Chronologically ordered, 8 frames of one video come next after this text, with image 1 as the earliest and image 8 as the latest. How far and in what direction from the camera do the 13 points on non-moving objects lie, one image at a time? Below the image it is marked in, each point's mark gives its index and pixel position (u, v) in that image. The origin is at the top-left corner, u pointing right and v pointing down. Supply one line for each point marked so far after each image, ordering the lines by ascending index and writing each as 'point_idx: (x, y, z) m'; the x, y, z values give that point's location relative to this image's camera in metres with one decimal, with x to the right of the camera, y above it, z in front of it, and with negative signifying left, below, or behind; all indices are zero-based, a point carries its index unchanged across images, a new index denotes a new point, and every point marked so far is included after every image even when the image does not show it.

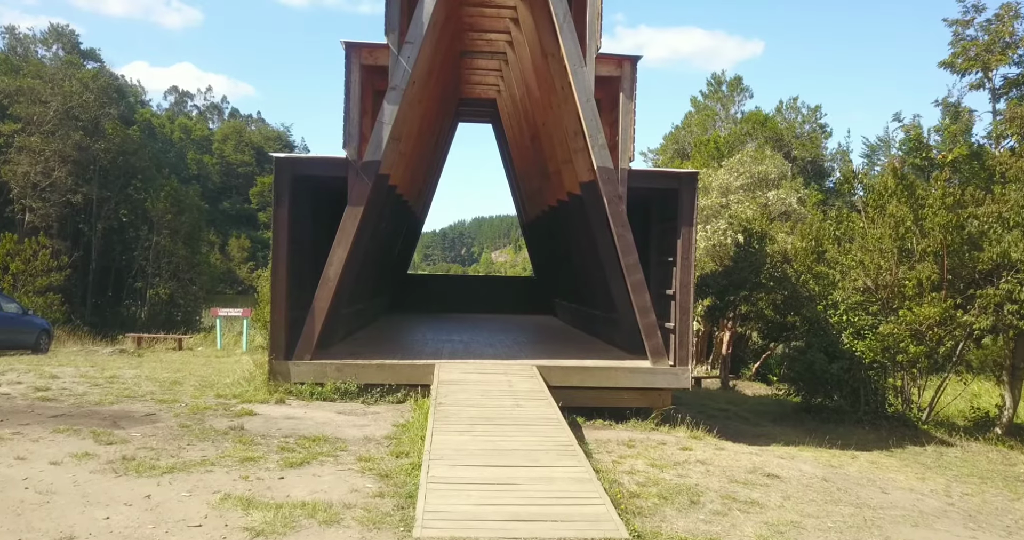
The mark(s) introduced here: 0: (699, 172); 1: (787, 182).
0: (+1.8, +1.0, +7.5) m
1: (+6.0, +1.9, +16.5) m
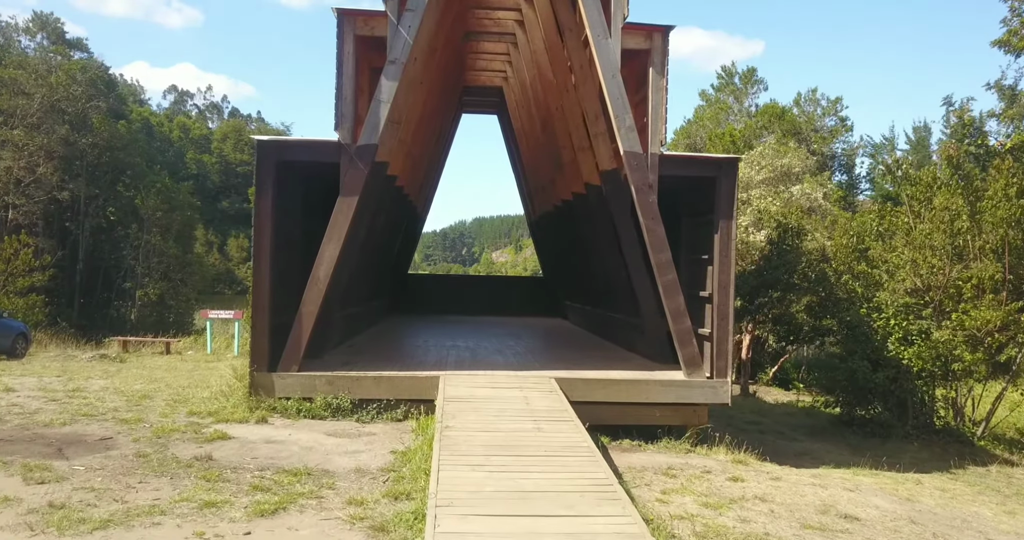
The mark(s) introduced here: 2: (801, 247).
0: (+2.0, +1.0, +6.6) m
1: (+6.1, +1.9, +15.6) m
2: (+4.0, +0.3, +10.5) m
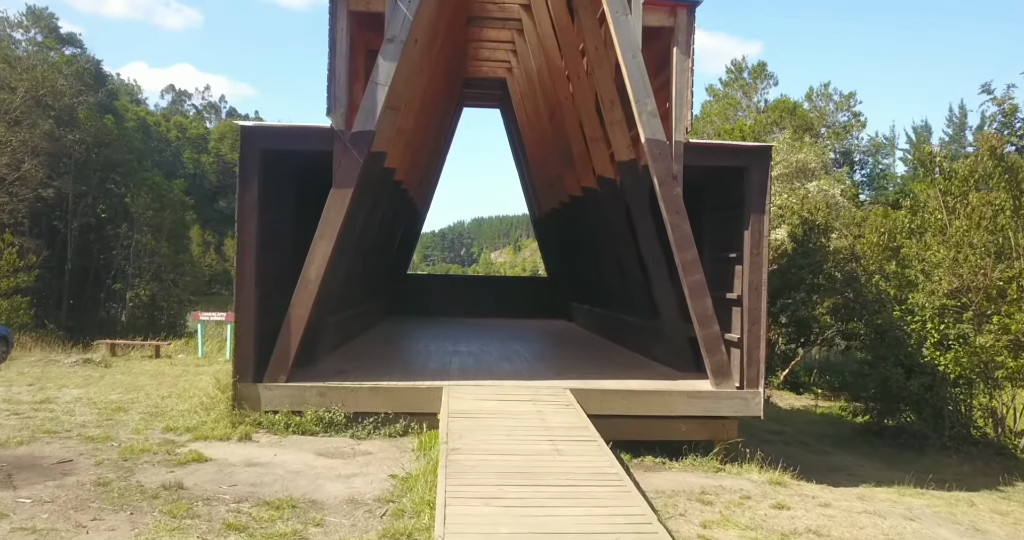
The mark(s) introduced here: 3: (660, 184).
0: (+2.1, +1.0, +6.0) m
1: (+6.2, +1.9, +15.0) m
2: (+4.0, +0.3, +9.9) m
3: (+1.1, +0.7, +5.9) m
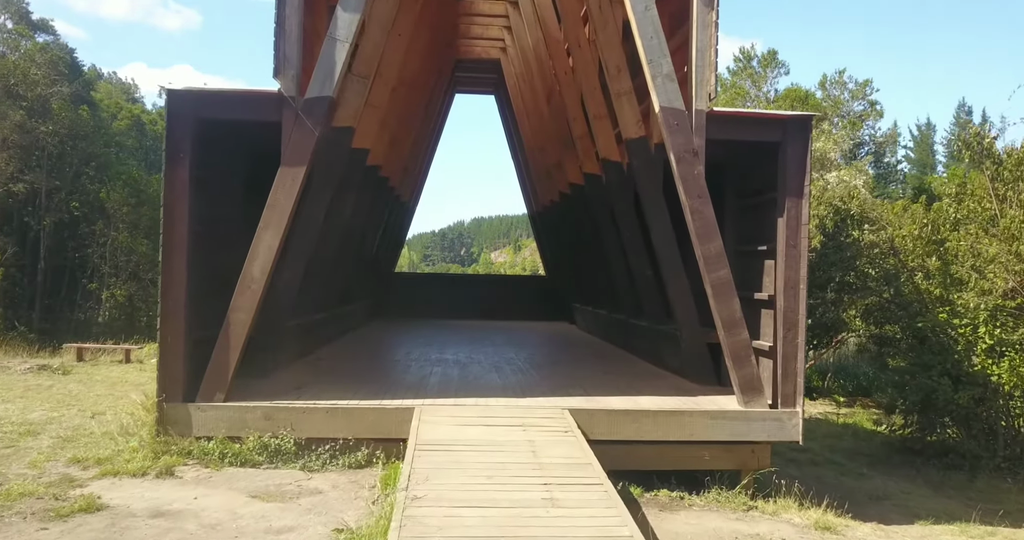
0: (+2.0, +1.0, +5.0) m
1: (+6.1, +1.9, +14.0) m
2: (+4.0, +0.4, +8.9) m
3: (+1.0, +0.7, +4.9) m
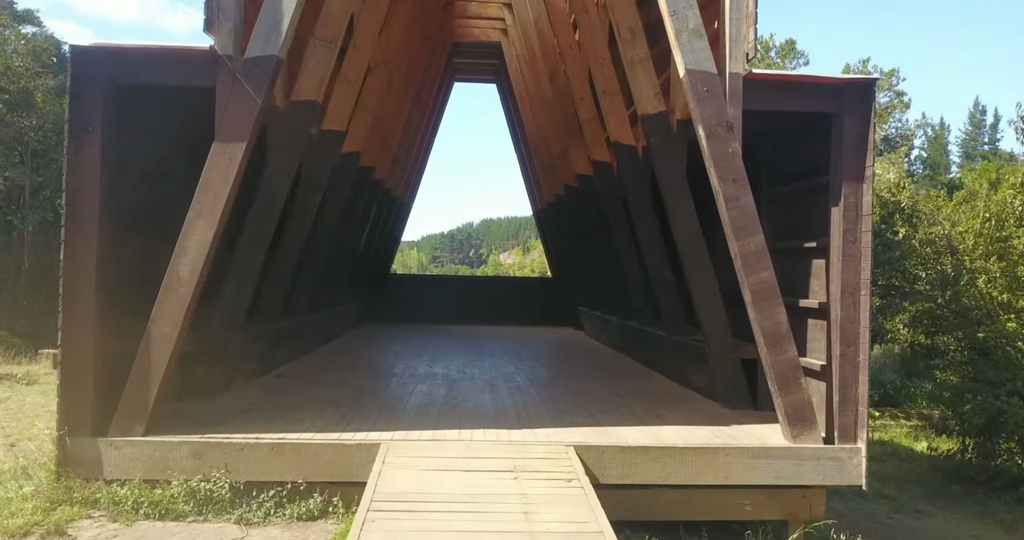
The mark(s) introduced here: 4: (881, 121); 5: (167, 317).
0: (+1.9, +1.0, +4.1) m
1: (+6.1, +1.9, +13.0) m
2: (+4.0, +0.3, +7.9) m
3: (+1.0, +0.7, +3.9) m
4: (+9.2, +3.7, +19.3) m
5: (-1.7, -0.2, +3.7) m
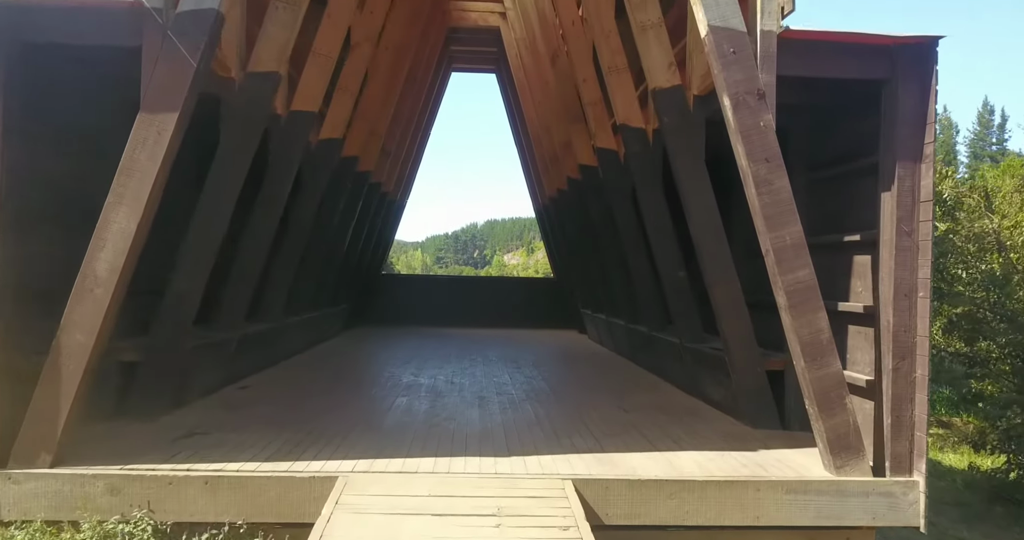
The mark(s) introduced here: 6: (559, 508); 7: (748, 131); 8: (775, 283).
0: (+1.9, +1.0, +3.4) m
1: (+6.1, +1.9, +12.3) m
2: (+3.9, +0.3, +7.3) m
3: (+0.9, +0.7, +3.3) m
4: (+9.3, +3.7, +18.6) m
5: (-1.7, -0.2, +3.1) m
6: (+0.2, -0.9, +2.8) m
7: (+1.0, +0.6, +3.3) m
8: (+1.1, -0.1, +3.3) m
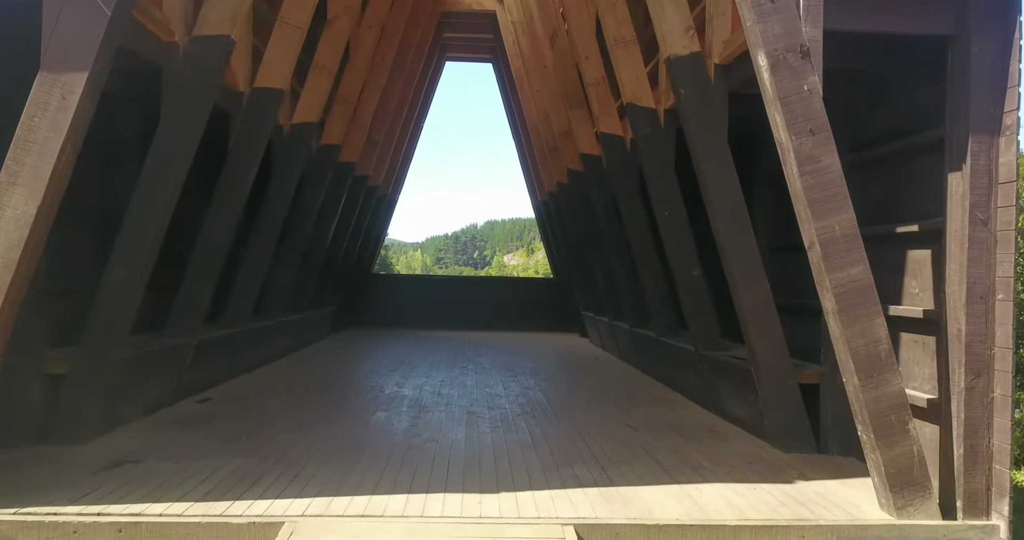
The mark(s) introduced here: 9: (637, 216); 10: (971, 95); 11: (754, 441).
0: (+1.8, +1.0, +2.8) m
1: (+6.1, +1.9, +11.7) m
2: (+3.9, +0.3, +6.7) m
3: (+0.9, +0.7, +2.7) m
4: (+9.2, +3.7, +18.0) m
5: (-1.8, -0.2, +2.5) m
6: (+0.1, -0.9, +2.2) m
7: (+1.0, +0.6, +2.7) m
8: (+1.1, 0.0, +2.7) m
9: (+0.9, +0.4, +5.5) m
10: (+1.6, +0.6, +2.7) m
11: (+1.2, -0.9, +3.9) m
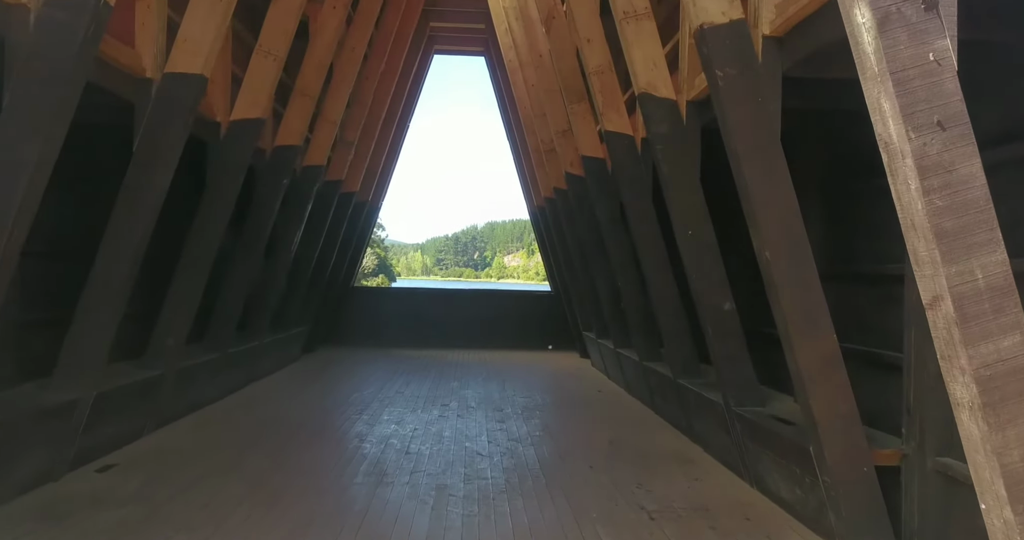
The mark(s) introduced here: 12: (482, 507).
0: (+1.8, +0.9, +1.8) m
1: (+6.0, +1.7, +10.8) m
2: (+3.8, +0.2, +5.7) m
3: (+0.8, +0.5, +1.7) m
4: (+9.1, +3.5, +17.0) m
5: (-1.9, -0.4, +1.5) m
6: (0.0, -1.0, +1.3) m
7: (+0.9, +0.4, +1.7) m
8: (+1.0, -0.2, +1.8) m
9: (+0.8, +0.2, +4.5) m
10: (+1.5, +0.5, +1.8) m
11: (+1.1, -1.0, +2.9) m
12: (-0.1, -1.0, +3.4) m
